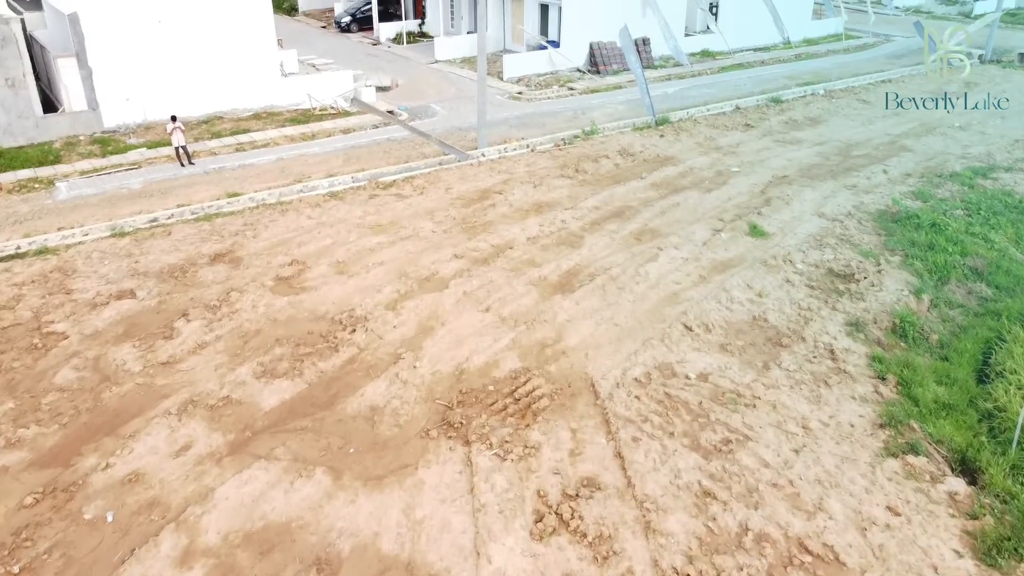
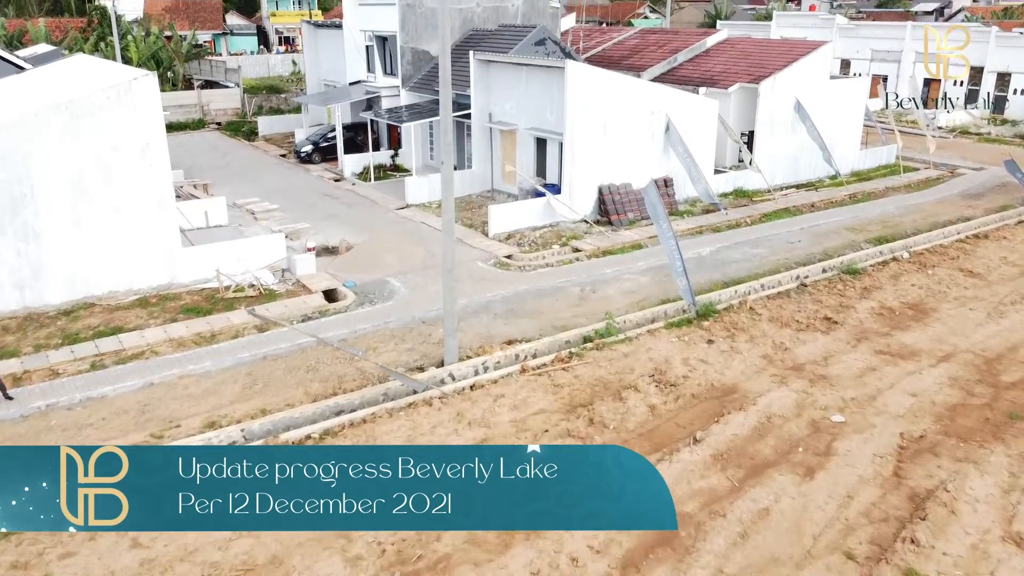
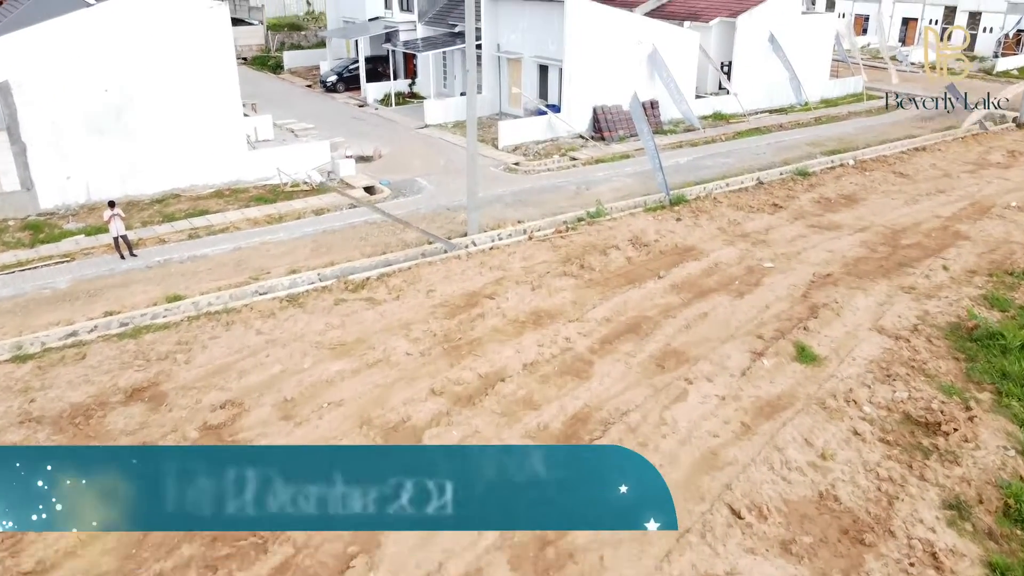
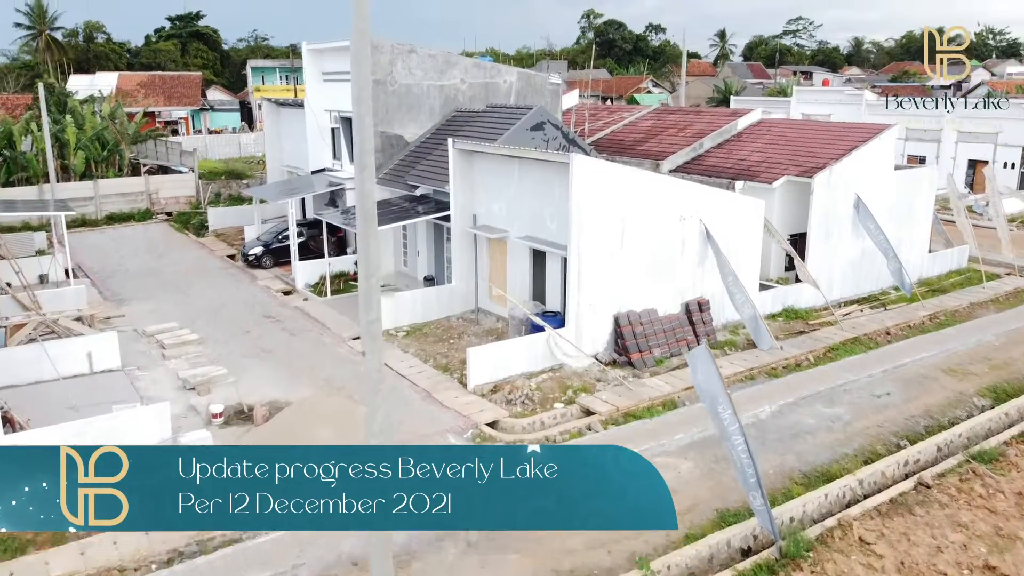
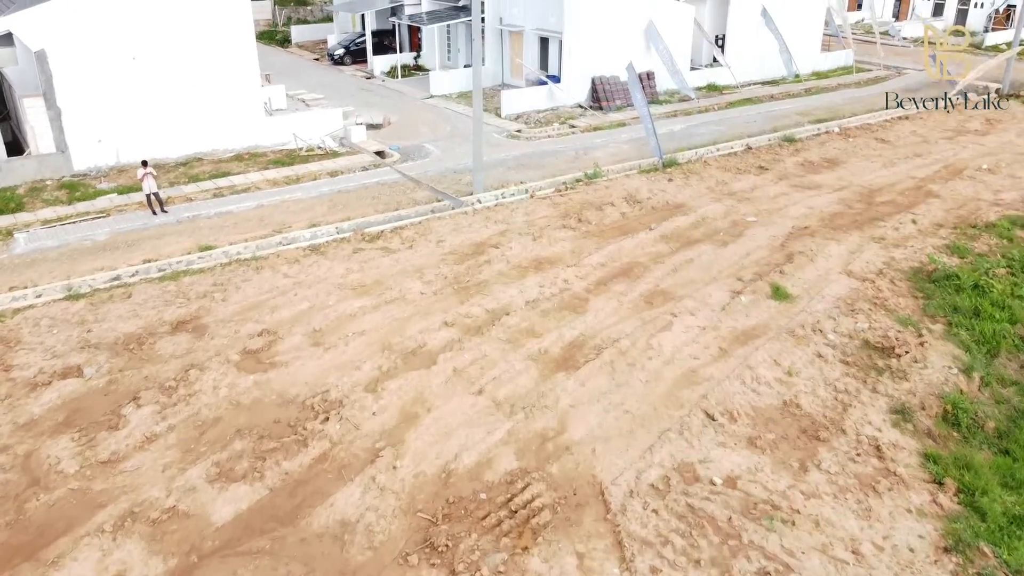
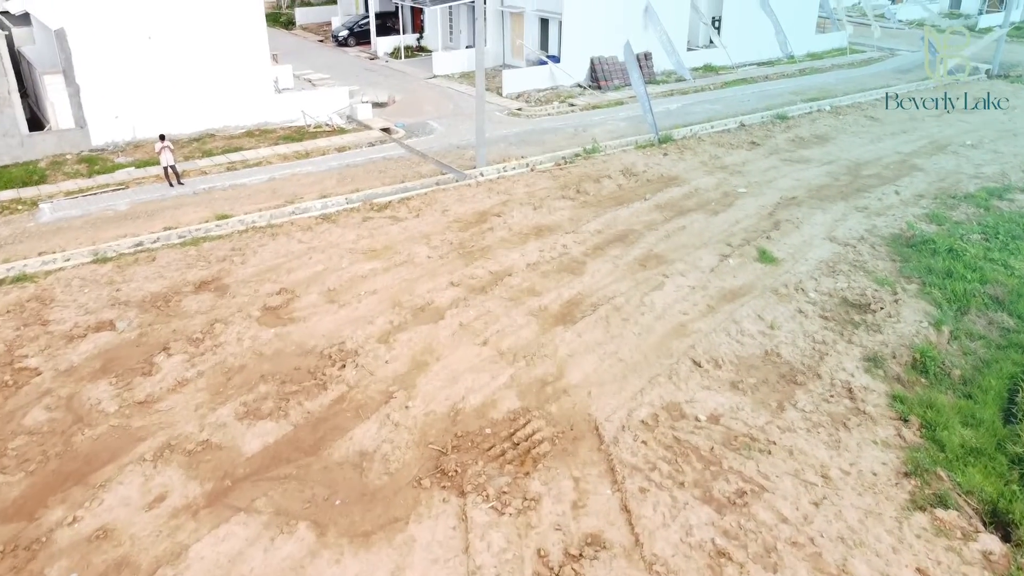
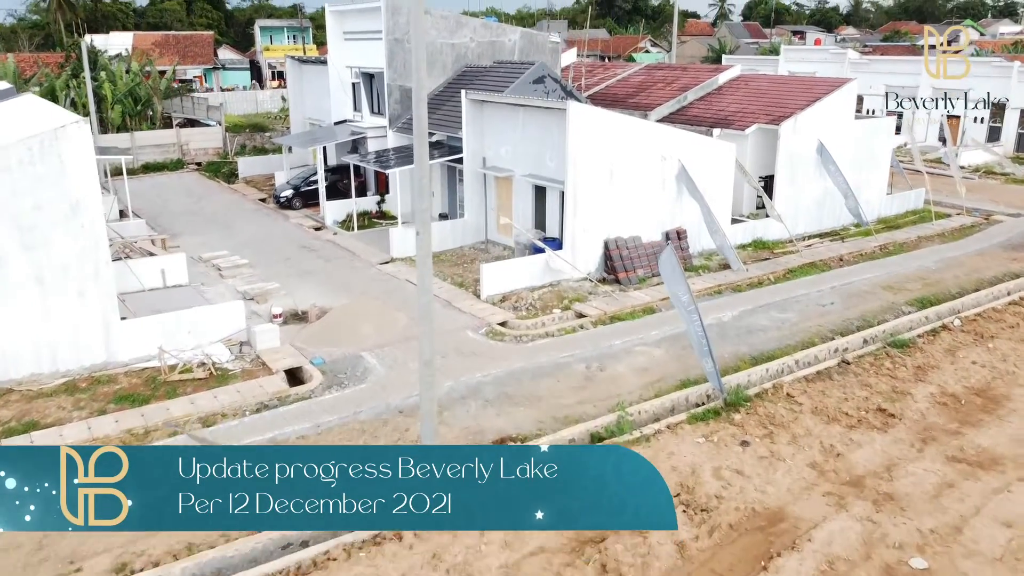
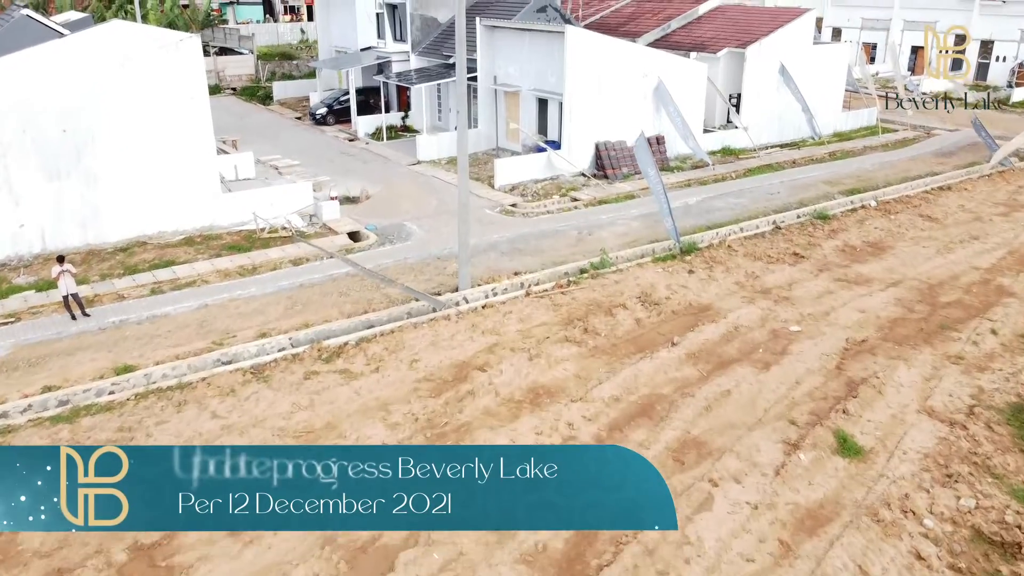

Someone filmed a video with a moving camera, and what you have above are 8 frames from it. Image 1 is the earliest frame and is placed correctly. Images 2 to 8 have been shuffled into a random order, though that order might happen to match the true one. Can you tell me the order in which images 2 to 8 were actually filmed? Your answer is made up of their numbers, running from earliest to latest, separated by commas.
6, 5, 3, 8, 2, 7, 4
